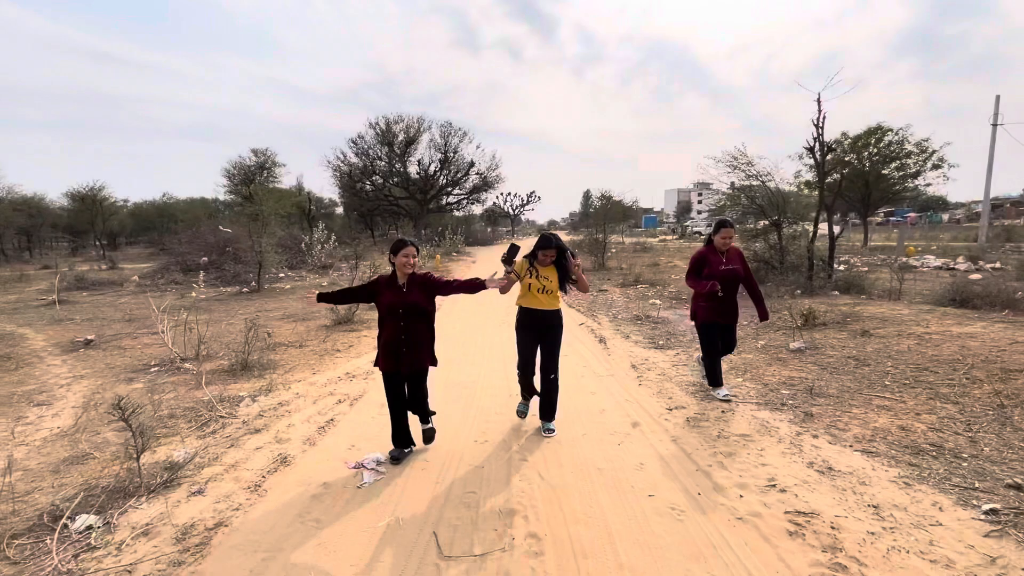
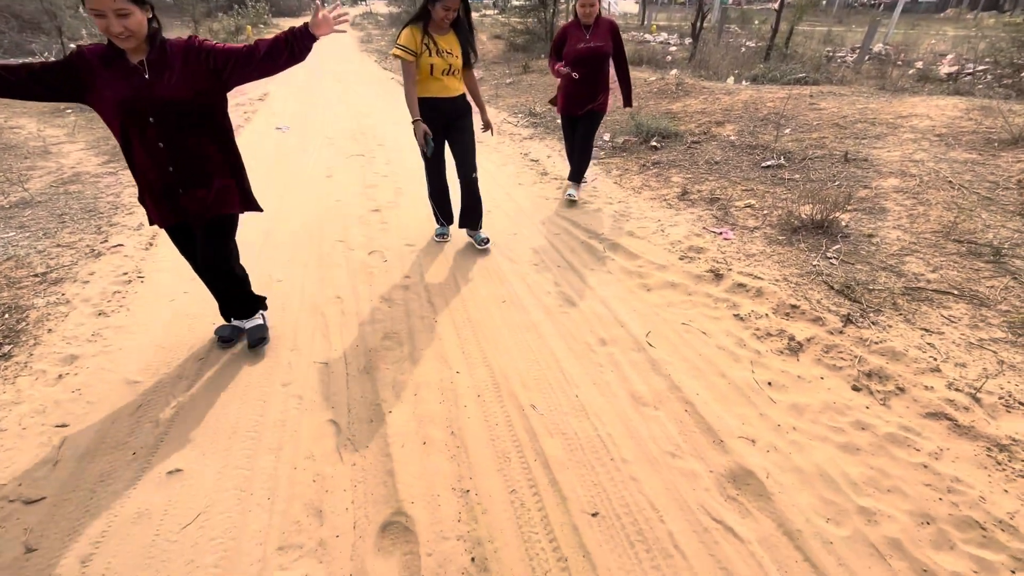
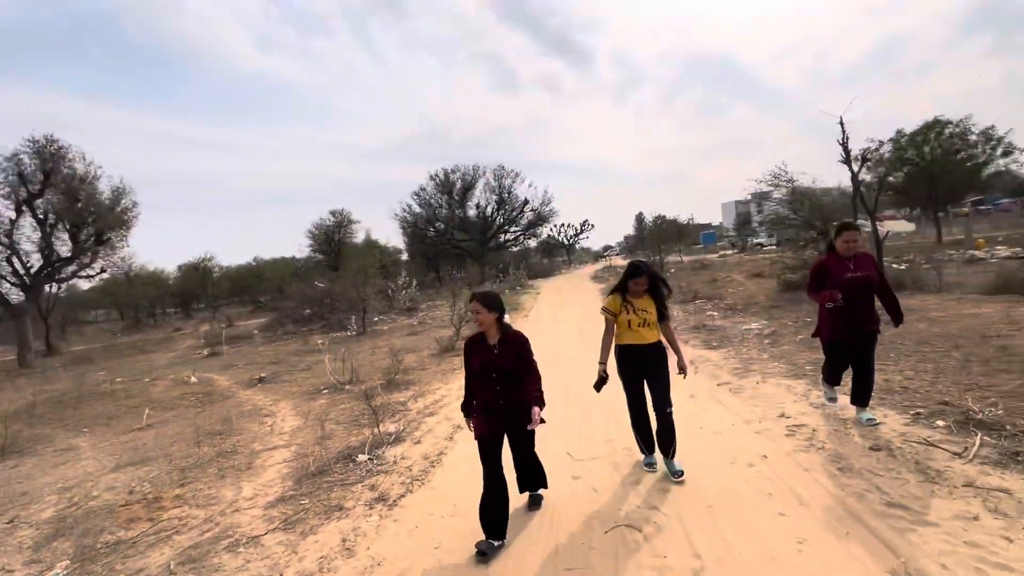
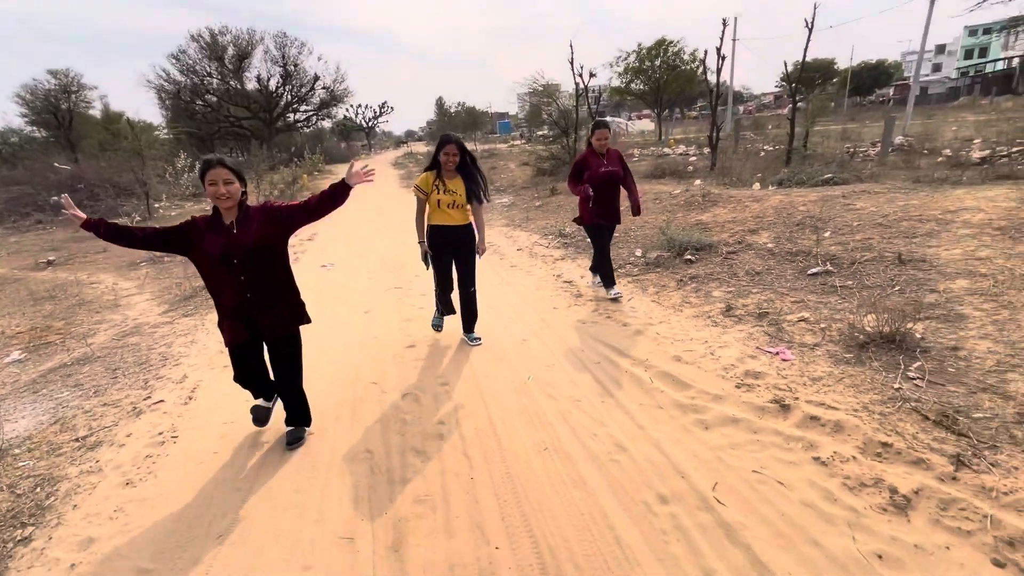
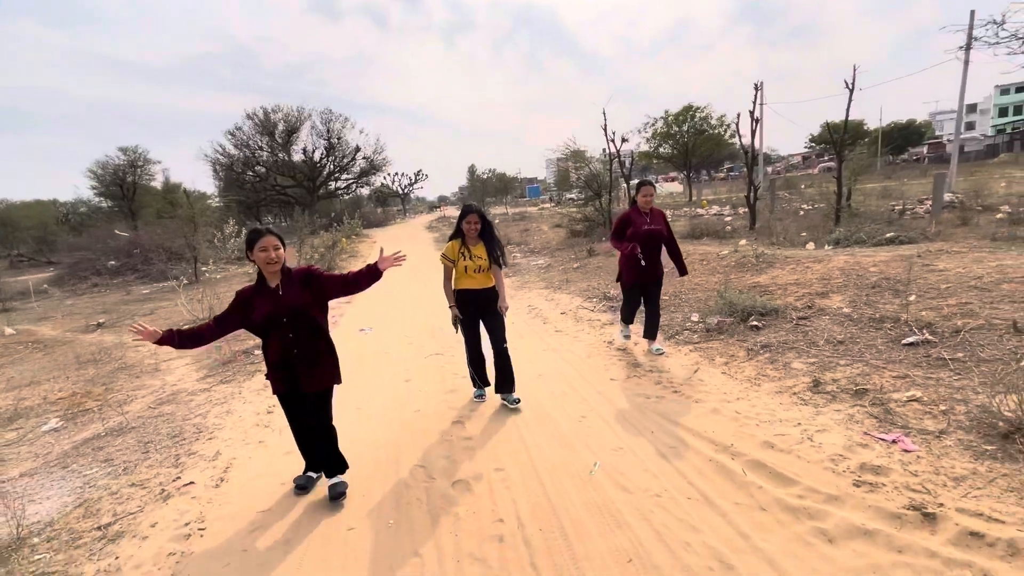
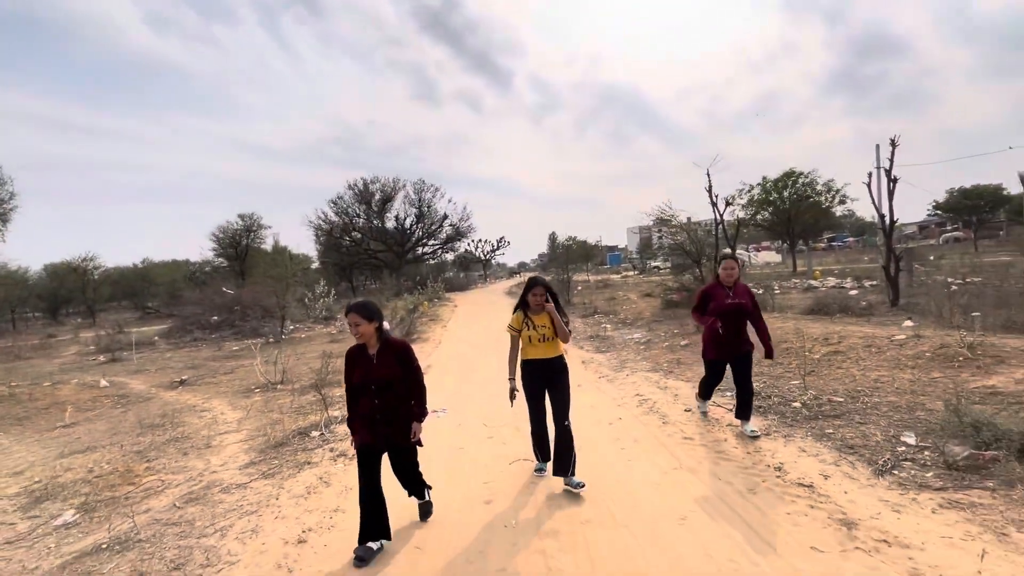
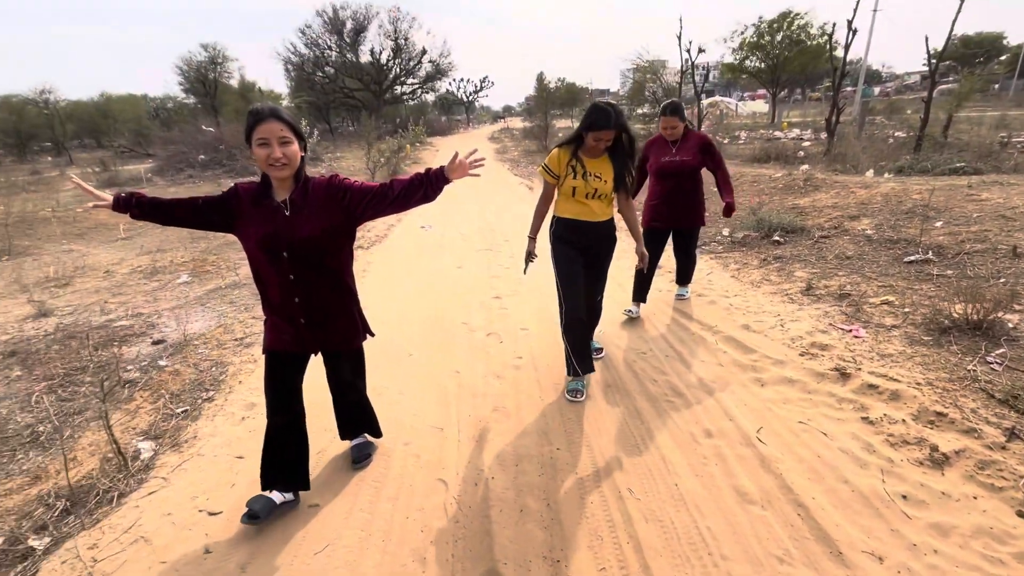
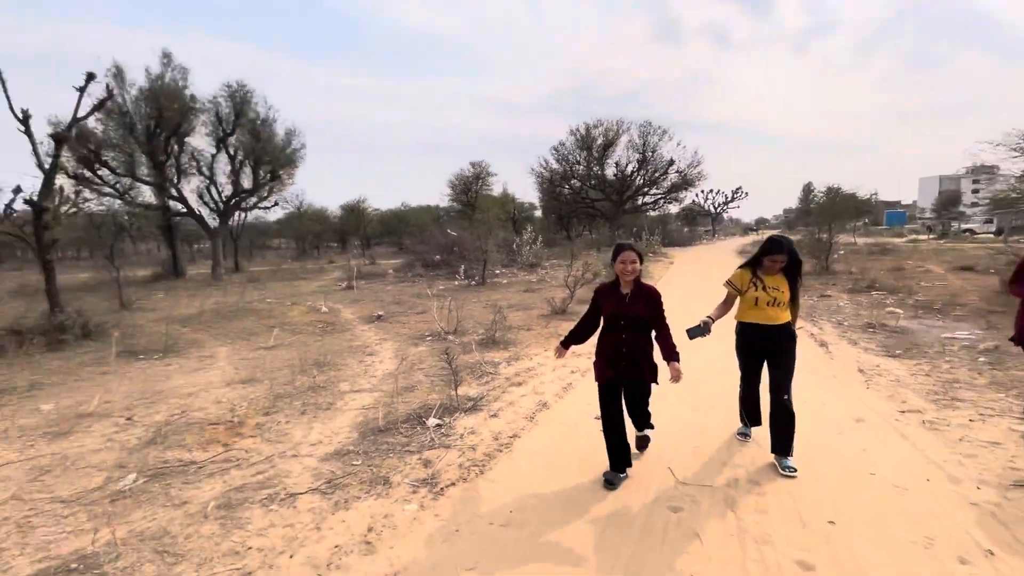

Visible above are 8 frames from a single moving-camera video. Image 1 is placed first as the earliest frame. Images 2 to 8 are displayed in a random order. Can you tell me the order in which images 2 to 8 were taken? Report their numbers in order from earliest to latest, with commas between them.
8, 3, 6, 5, 4, 2, 7
